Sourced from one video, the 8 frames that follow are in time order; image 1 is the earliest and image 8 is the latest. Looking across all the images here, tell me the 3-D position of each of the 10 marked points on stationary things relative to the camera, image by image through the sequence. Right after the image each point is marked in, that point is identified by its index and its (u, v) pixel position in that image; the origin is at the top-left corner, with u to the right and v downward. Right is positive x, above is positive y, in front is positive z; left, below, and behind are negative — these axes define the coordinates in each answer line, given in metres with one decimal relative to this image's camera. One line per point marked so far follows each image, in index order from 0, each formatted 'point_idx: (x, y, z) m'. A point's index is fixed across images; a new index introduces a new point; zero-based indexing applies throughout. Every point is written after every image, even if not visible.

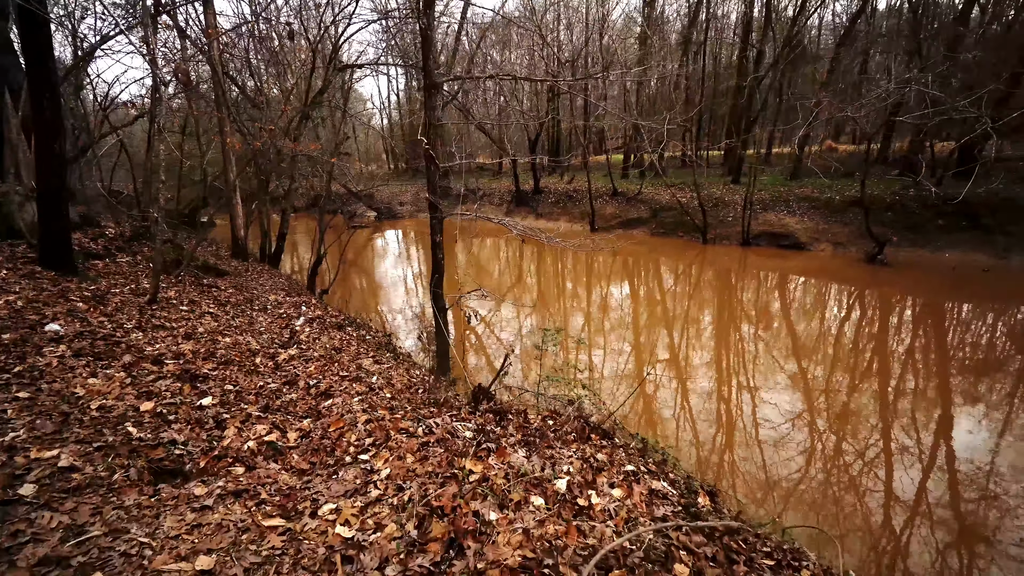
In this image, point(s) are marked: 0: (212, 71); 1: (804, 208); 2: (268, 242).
0: (-7.7, +5.5, +11.5) m
1: (+11.0, +2.9, +16.9) m
2: (-7.5, +1.4, +14.0) m
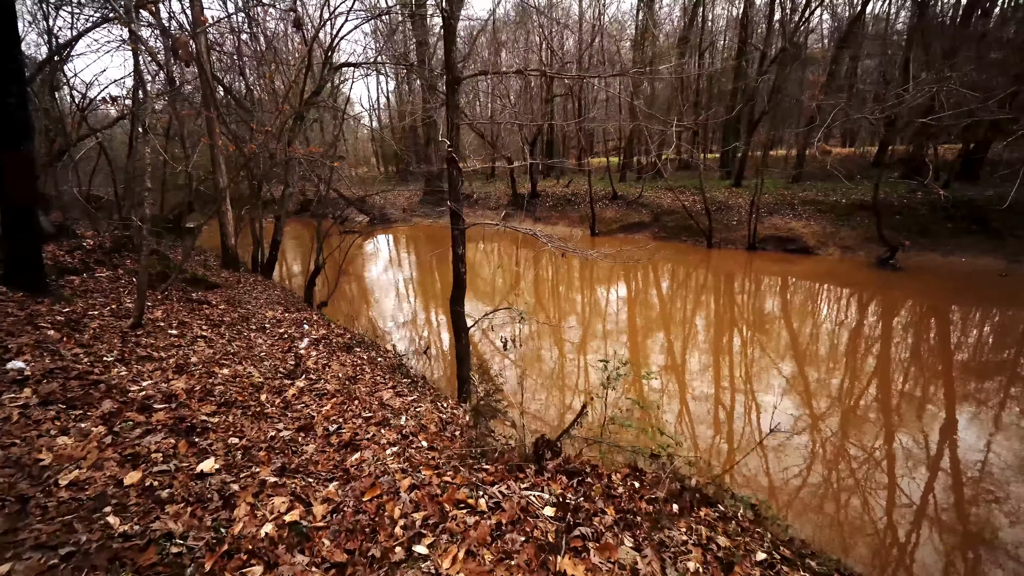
0: (-7.5, +5.2, +10.8) m
1: (+11.1, +2.8, +16.6) m
2: (-7.4, +1.1, +13.3) m
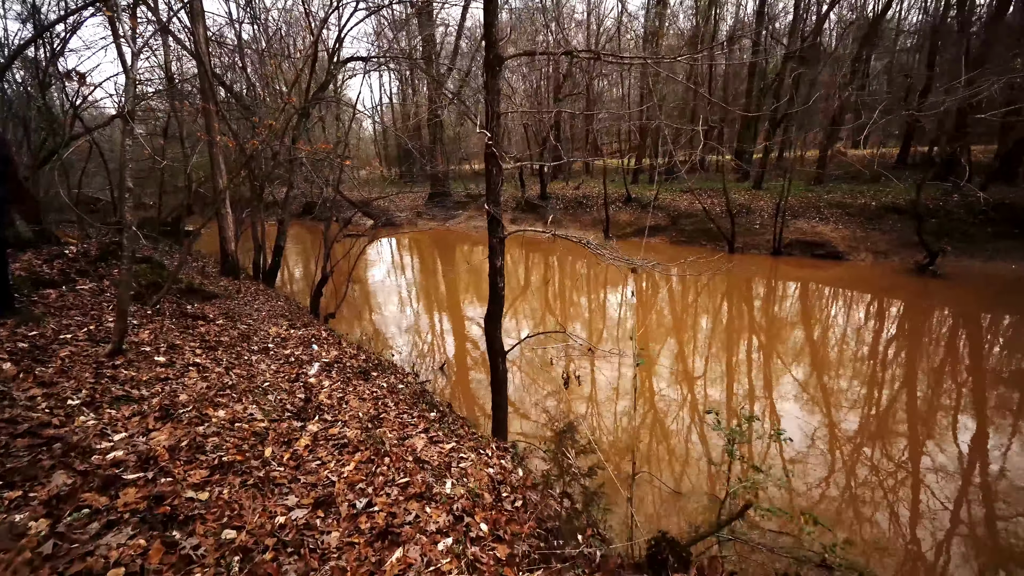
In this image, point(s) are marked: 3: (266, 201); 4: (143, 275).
0: (-7.1, +5.0, +10.2) m
1: (+11.5, +2.5, +15.9) m
2: (-7.0, +0.9, +12.6) m
3: (-7.9, +2.8, +14.5) m
4: (-5.5, +0.2, +6.6) m
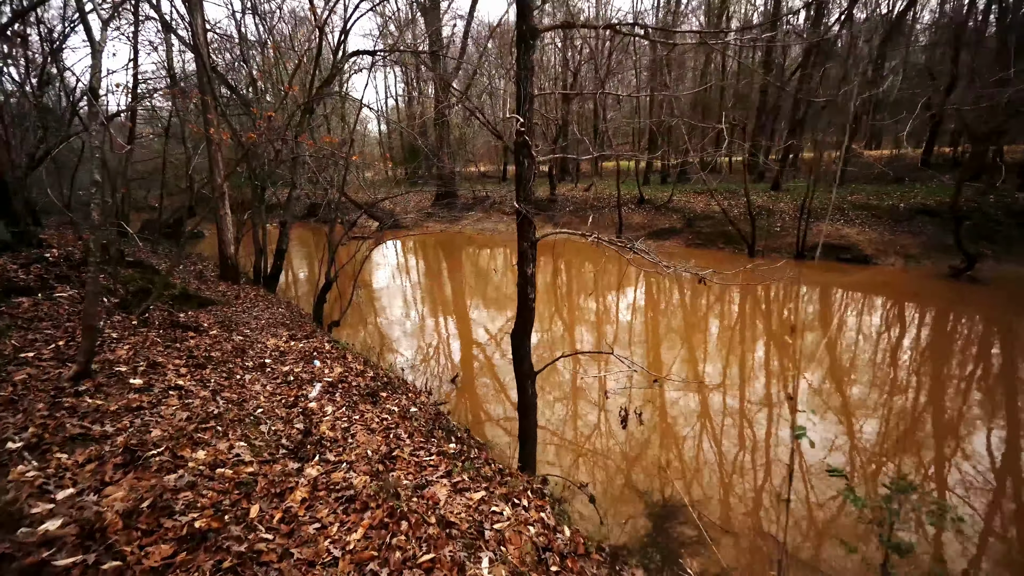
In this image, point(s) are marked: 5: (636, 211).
0: (-6.8, +4.9, +9.7) m
1: (+11.9, +2.4, +15.2) m
2: (-6.7, +0.7, +12.1) m
3: (-7.5, +2.6, +14.0) m
4: (-5.2, +0.1, +6.1) m
5: (+5.4, +3.3, +19.5) m
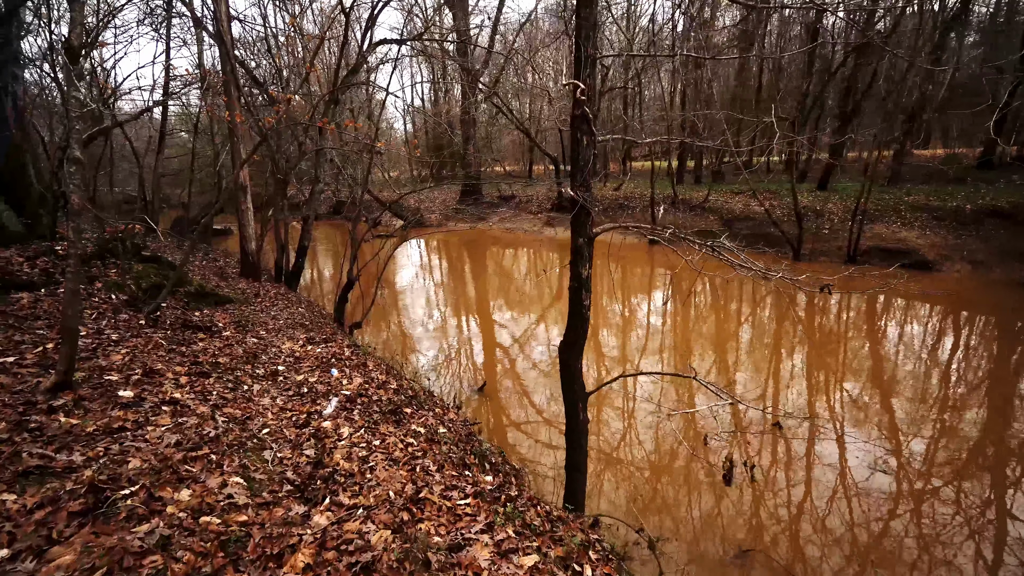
0: (-6.1, +5.0, +9.4) m
1: (+12.8, +2.1, +14.1) m
2: (-5.9, +0.8, +11.8) m
3: (-6.7, +2.7, +13.7) m
4: (-4.7, +0.2, +5.8) m
5: (+6.5, +3.2, +18.6) m
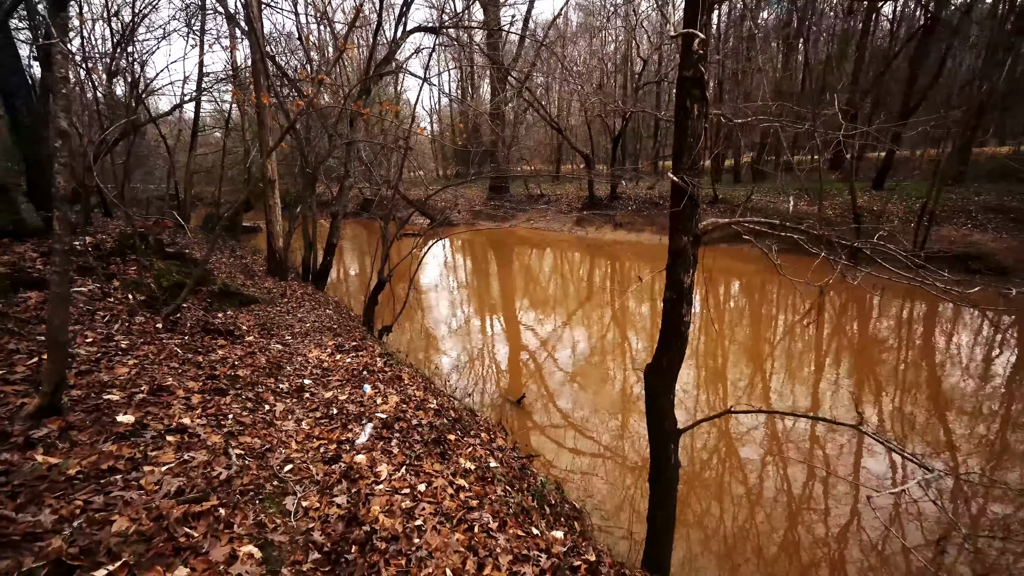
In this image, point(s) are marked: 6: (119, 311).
0: (-5.2, +5.0, +9.1) m
1: (+13.7, +1.9, +12.9) m
2: (-5.0, +0.8, +11.5) m
3: (-5.7, +2.8, +13.4) m
4: (-4.2, +0.2, +5.4) m
5: (+7.7, +3.0, +17.7) m
6: (-3.9, -0.2, +4.4) m
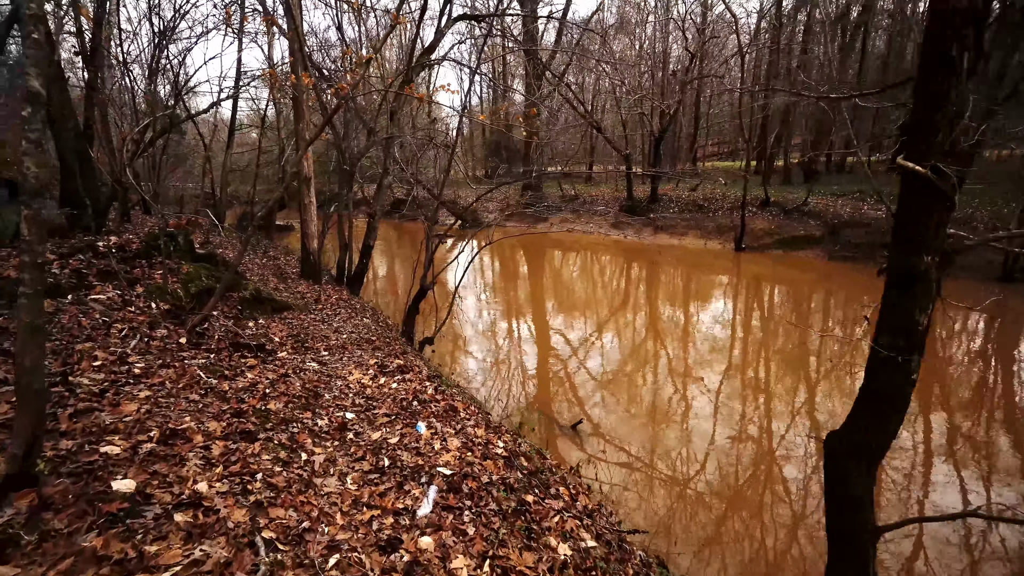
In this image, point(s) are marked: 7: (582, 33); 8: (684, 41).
0: (-4.3, +5.0, +8.7) m
1: (+14.8, +1.4, +11.4) m
2: (-4.0, +0.8, +11.0) m
3: (-4.5, +2.7, +13.0) m
4: (-3.5, +0.1, +4.9) m
5: (+9.1, +2.7, +16.5) m
6: (-3.3, -0.3, +3.9) m
7: (+1.3, +5.1, +9.1) m
8: (+7.0, +10.0, +18.2) m
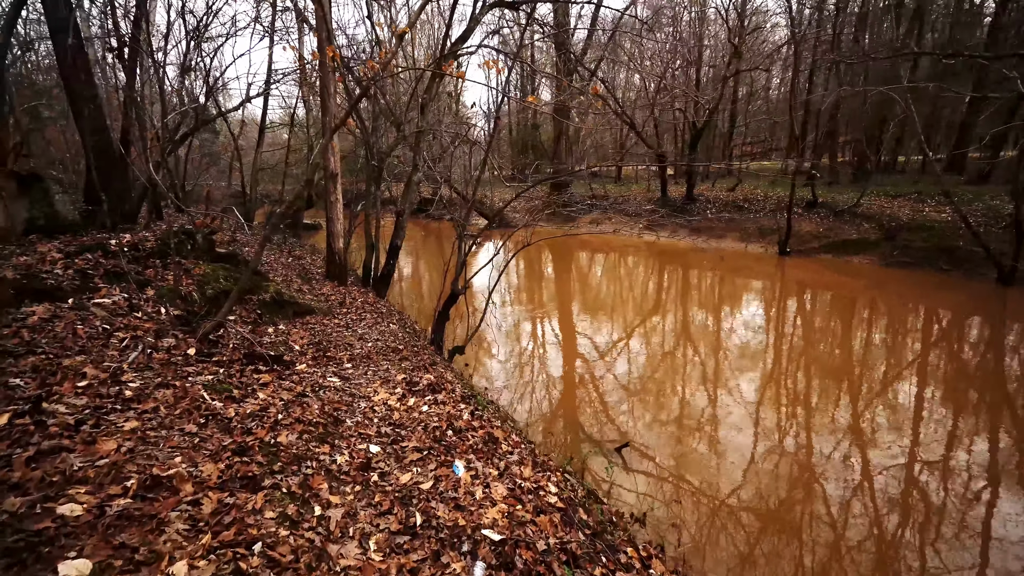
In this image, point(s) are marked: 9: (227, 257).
0: (-3.6, +4.9, +8.3) m
1: (+15.6, +1.1, +10.1) m
2: (-3.3, +0.7, +10.7) m
3: (-3.6, +2.7, +12.7) m
4: (-3.1, +0.1, +4.6) m
5: (+10.1, +2.5, +15.5) m
6: (-2.9, -0.3, +3.6) m
7: (+2.1, +5.0, +8.5) m
8: (+8.2, +9.8, +17.3) m
9: (-3.5, +0.4, +5.5) m
